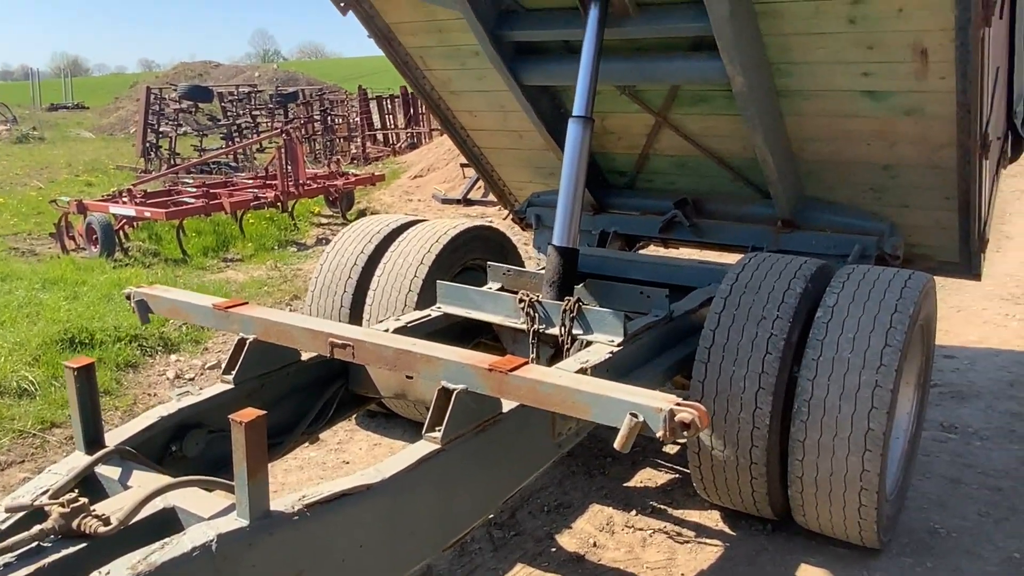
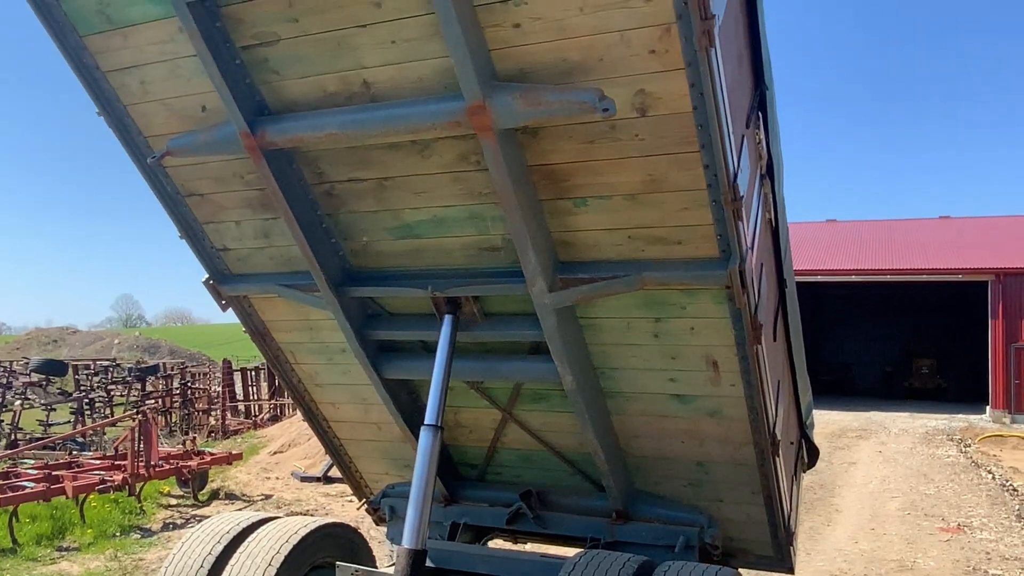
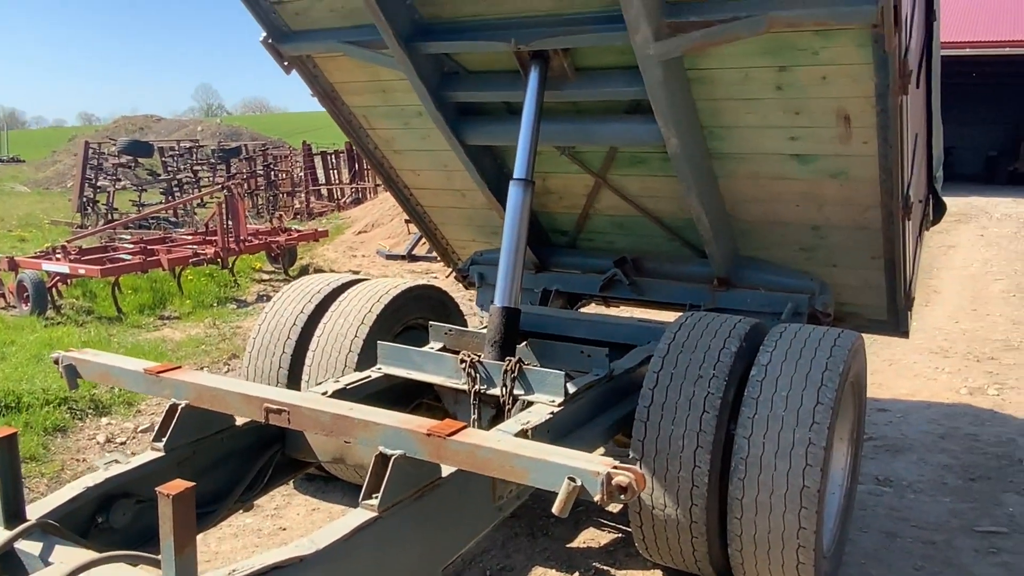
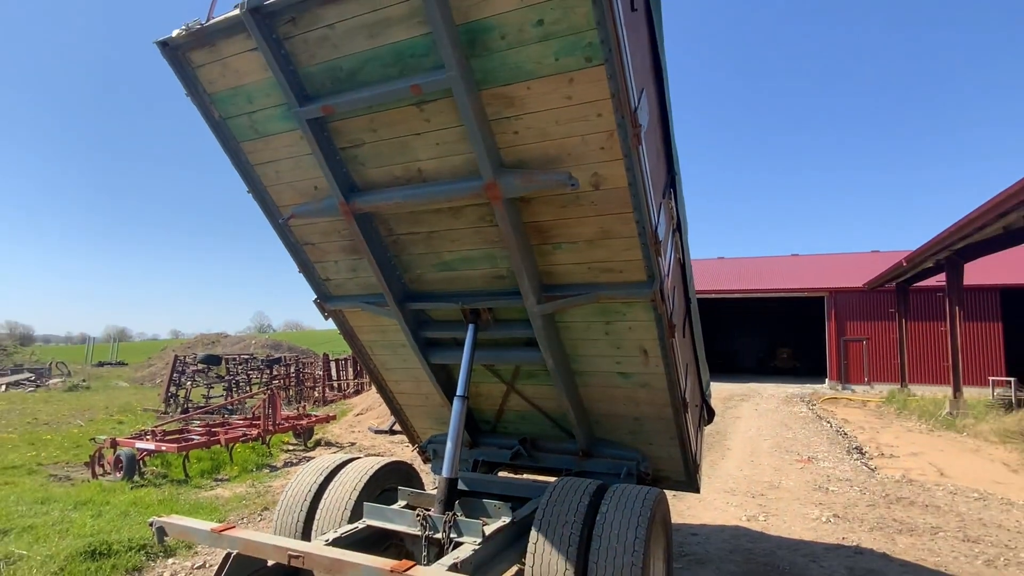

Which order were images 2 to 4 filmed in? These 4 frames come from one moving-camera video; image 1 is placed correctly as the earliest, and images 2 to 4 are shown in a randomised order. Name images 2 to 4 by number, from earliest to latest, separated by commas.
3, 2, 4
